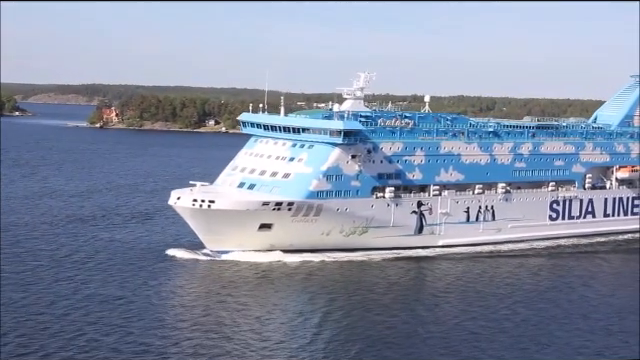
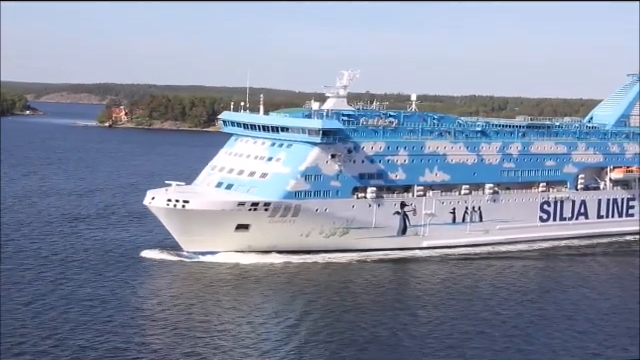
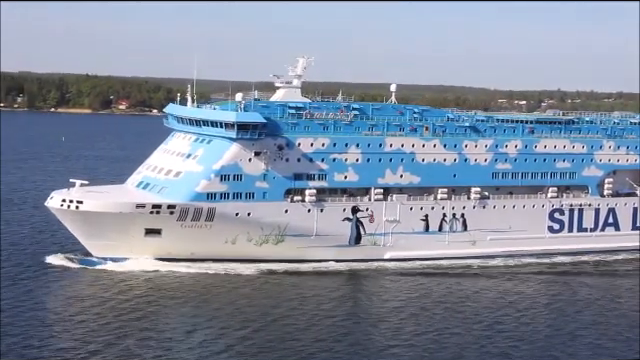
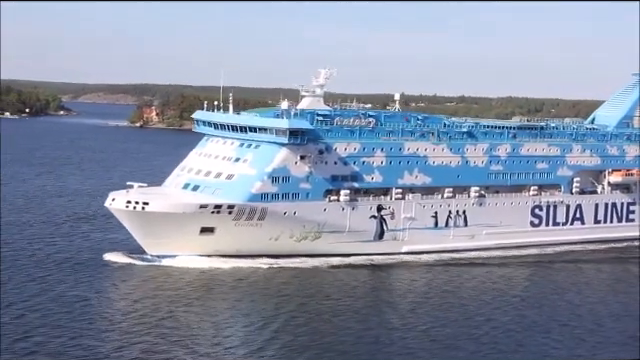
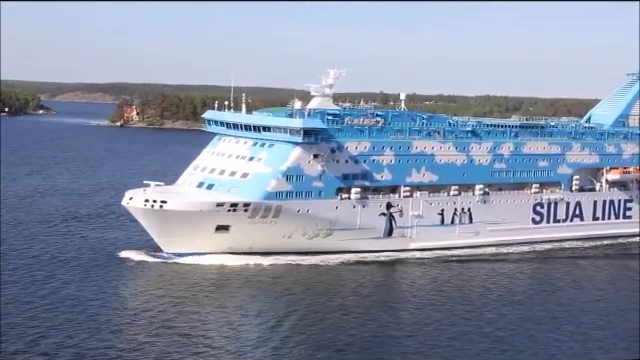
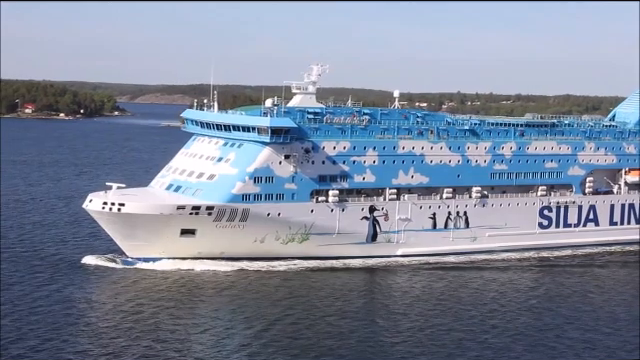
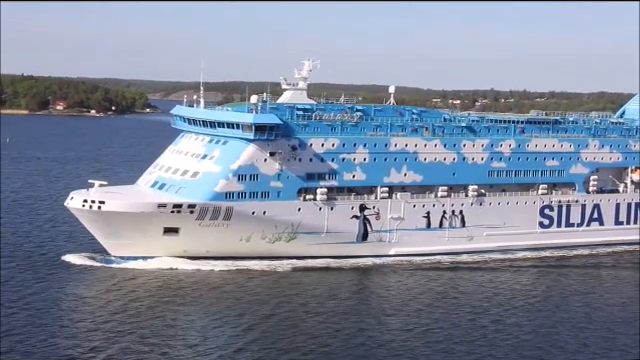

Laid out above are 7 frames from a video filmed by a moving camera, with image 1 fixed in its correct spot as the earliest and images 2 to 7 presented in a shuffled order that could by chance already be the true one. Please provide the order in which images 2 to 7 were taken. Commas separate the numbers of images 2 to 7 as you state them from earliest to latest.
2, 5, 4, 6, 7, 3
